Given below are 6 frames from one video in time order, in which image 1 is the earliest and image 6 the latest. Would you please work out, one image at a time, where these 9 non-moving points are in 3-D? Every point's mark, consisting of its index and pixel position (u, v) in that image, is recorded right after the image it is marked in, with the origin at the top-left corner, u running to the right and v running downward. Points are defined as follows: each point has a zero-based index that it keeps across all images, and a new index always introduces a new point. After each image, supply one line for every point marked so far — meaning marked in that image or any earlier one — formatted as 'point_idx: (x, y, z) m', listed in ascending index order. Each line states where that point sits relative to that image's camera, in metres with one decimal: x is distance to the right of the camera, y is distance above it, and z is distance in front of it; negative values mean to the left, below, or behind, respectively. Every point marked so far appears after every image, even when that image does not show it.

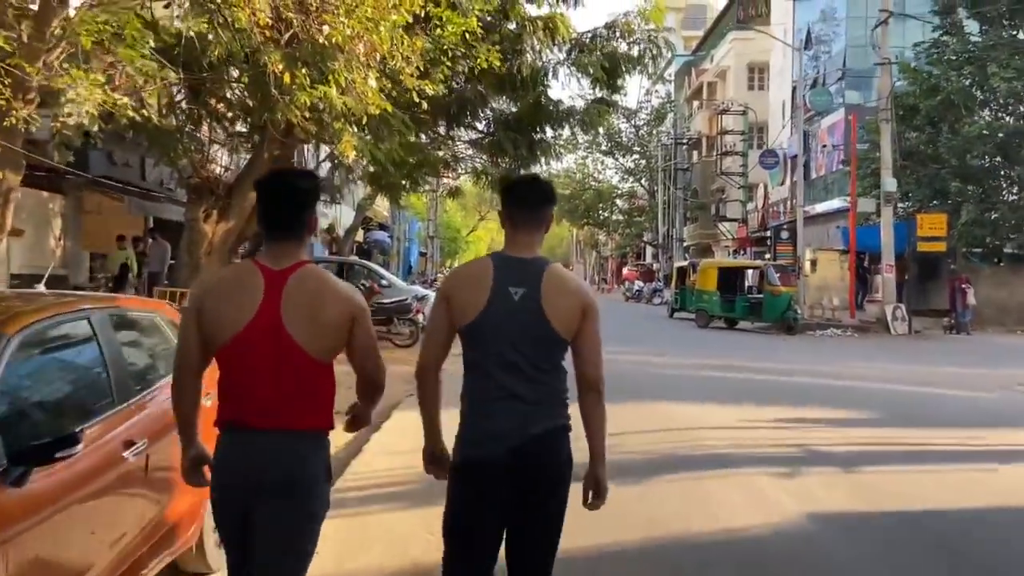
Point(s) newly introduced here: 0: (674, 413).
0: (+2.4, -1.9, +12.3) m
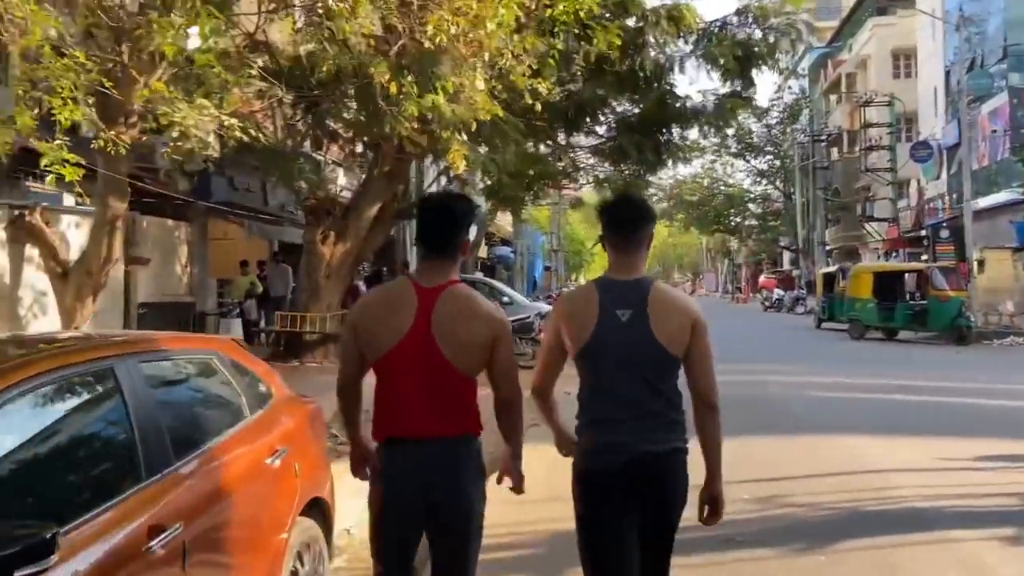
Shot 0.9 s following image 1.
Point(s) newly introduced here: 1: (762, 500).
0: (+4.1, -2.0, +10.4) m
1: (+2.5, -2.2, +8.4) m
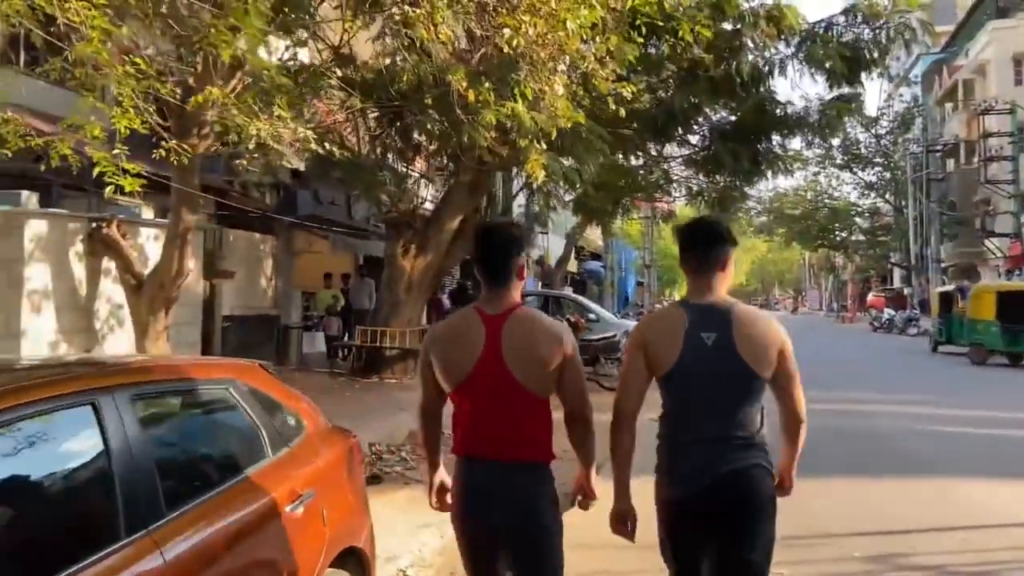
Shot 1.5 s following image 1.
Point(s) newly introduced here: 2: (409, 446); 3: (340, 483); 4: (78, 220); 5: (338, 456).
0: (+5.0, -2.3, +9.0) m
1: (+3.2, -2.4, +7.2) m
2: (-1.6, -2.4, +12.5) m
3: (-1.1, -1.2, +5.1) m
4: (-5.8, +0.9, +11.1) m
5: (-1.1, -1.0, +5.1) m
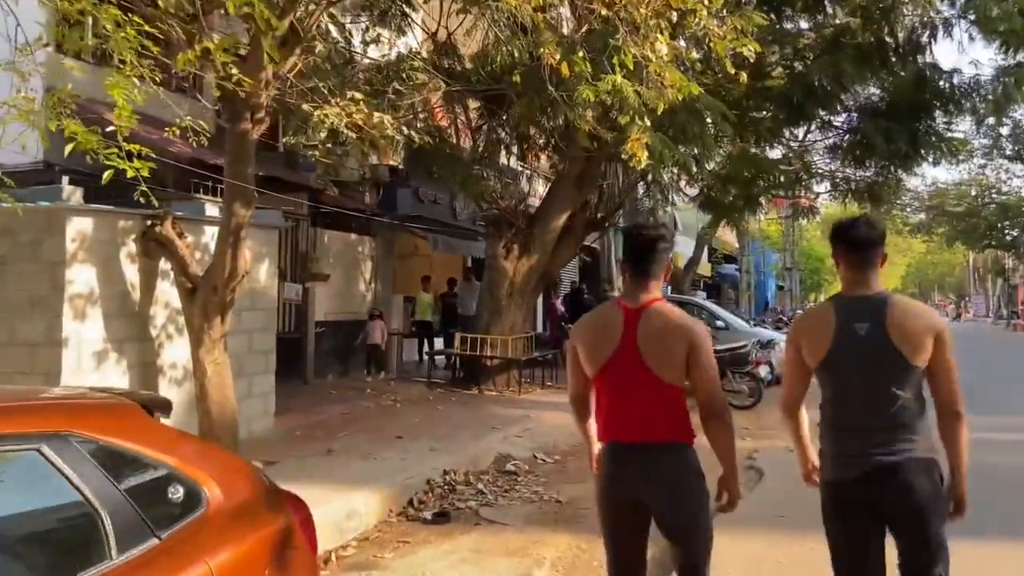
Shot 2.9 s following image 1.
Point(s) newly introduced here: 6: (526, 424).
0: (+5.6, -2.3, +6.3) m
1: (+3.5, -2.4, +4.8) m
2: (-0.3, -2.5, +10.8) m
3: (-1.0, -1.2, +3.4) m
4: (-4.7, +0.9, +10.2) m
5: (-1.0, -1.1, +3.5) m
6: (+0.2, -1.9, +11.8) m
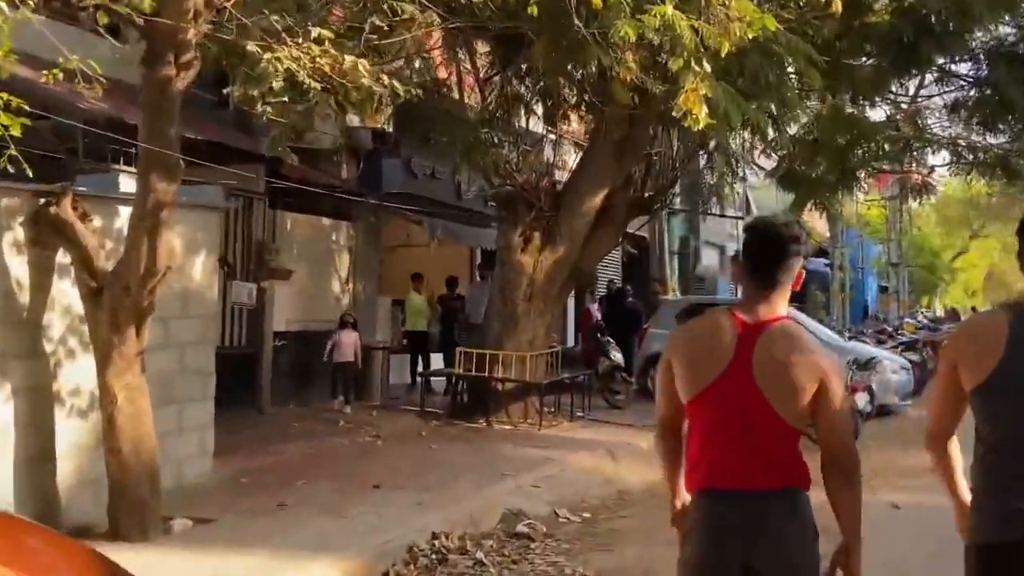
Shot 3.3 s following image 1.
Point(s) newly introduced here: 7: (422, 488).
0: (+5.4, -2.4, +3.1) m
1: (+3.3, -2.5, +1.8) m
2: (-0.1, -2.5, +8.0) m
3: (-1.3, -1.3, +0.7) m
4: (-4.6, +0.9, +7.6) m
5: (-1.3, -1.1, +0.7) m
6: (+0.4, -1.9, +8.9) m
7: (-0.9, -2.0, +8.3) m
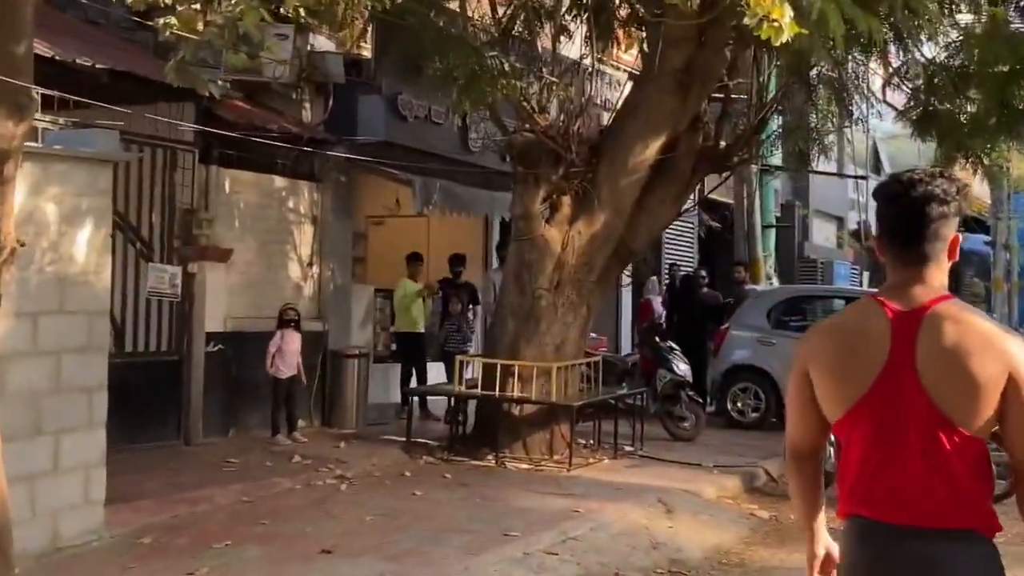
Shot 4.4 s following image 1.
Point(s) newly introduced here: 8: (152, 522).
0: (+4.9, -2.4, 0.0) m
1: (+2.6, -2.5, -1.1) m
2: (-0.1, -2.4, +5.4) m
3: (-2.1, -1.3, -1.8) m
4: (-4.6, +1.0, +5.4) m
5: (-2.1, -1.2, -1.7) m
6: (+0.5, -1.8, +6.3) m
7: (-0.9, -1.9, +5.8) m
8: (-2.7, -1.7, +6.1) m
